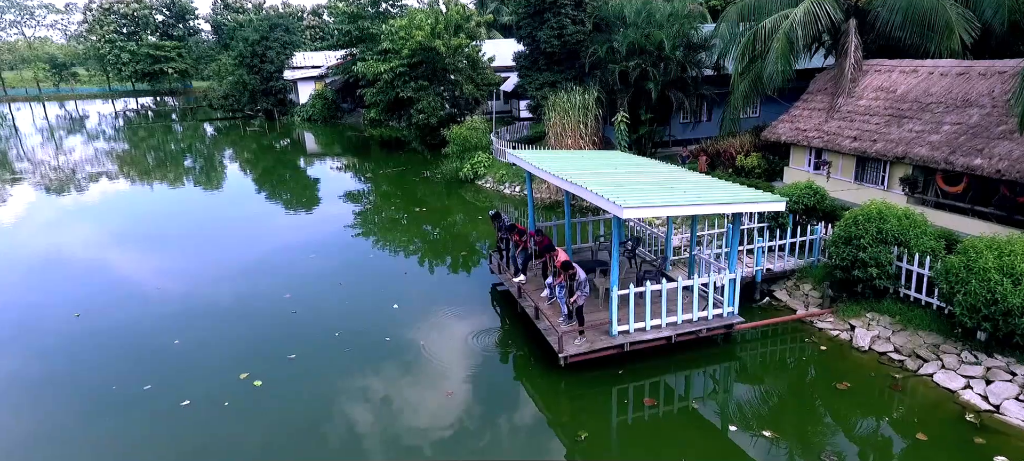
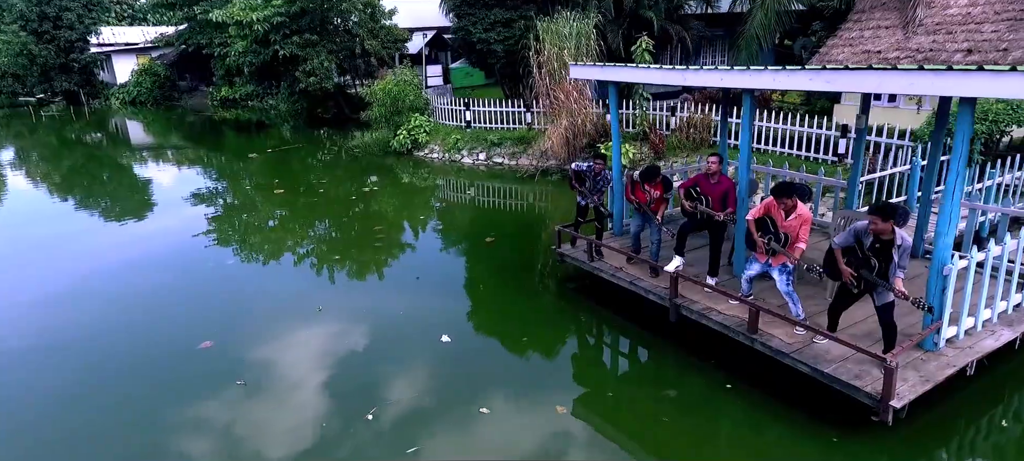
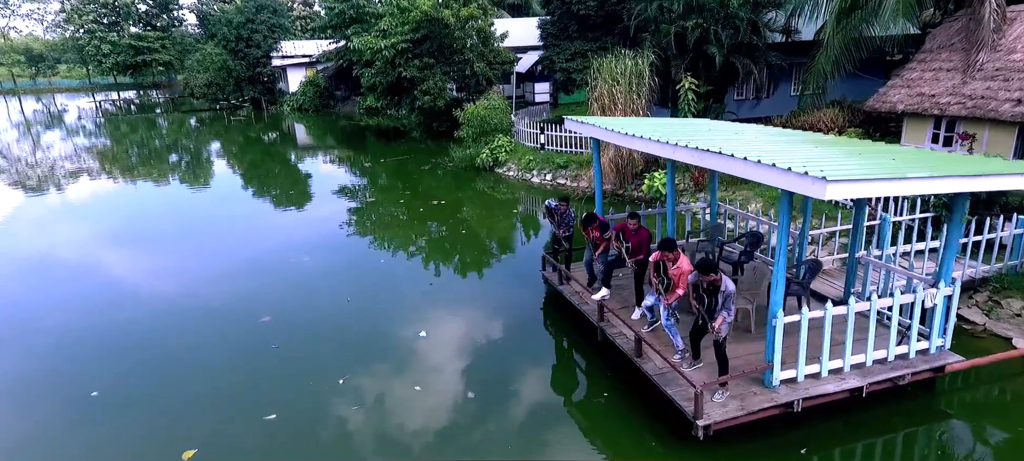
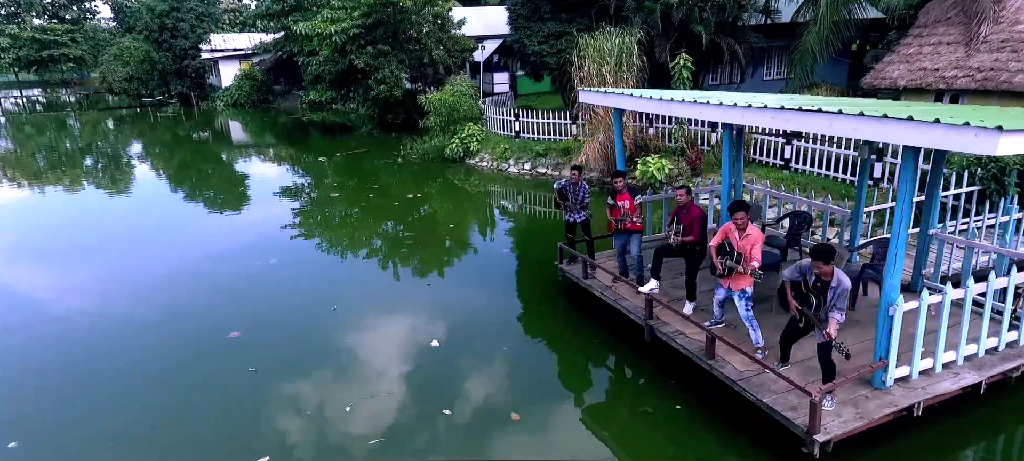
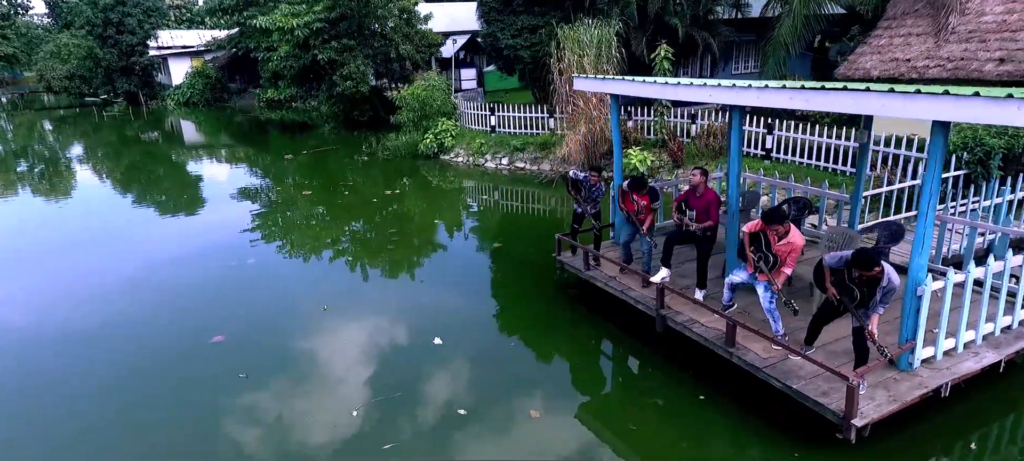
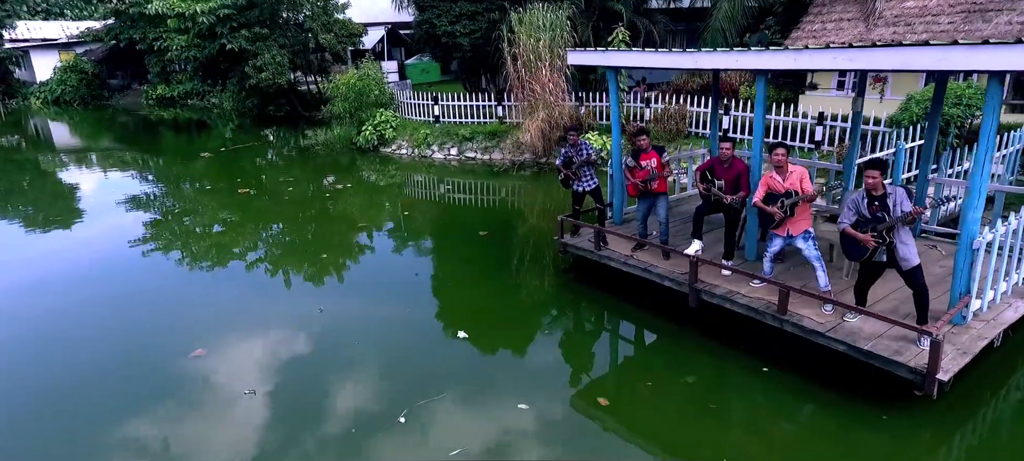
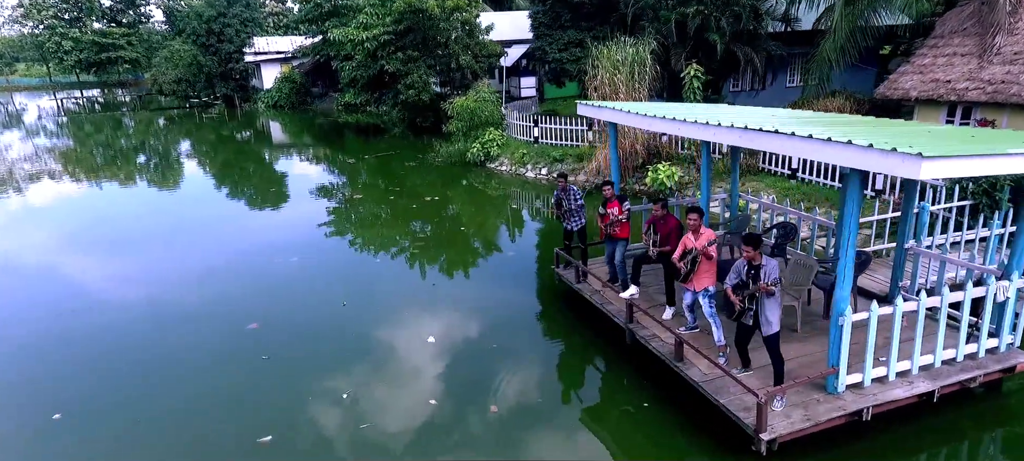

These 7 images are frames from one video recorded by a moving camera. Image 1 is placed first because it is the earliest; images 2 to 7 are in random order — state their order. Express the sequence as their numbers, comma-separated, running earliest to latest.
3, 7, 4, 5, 2, 6
